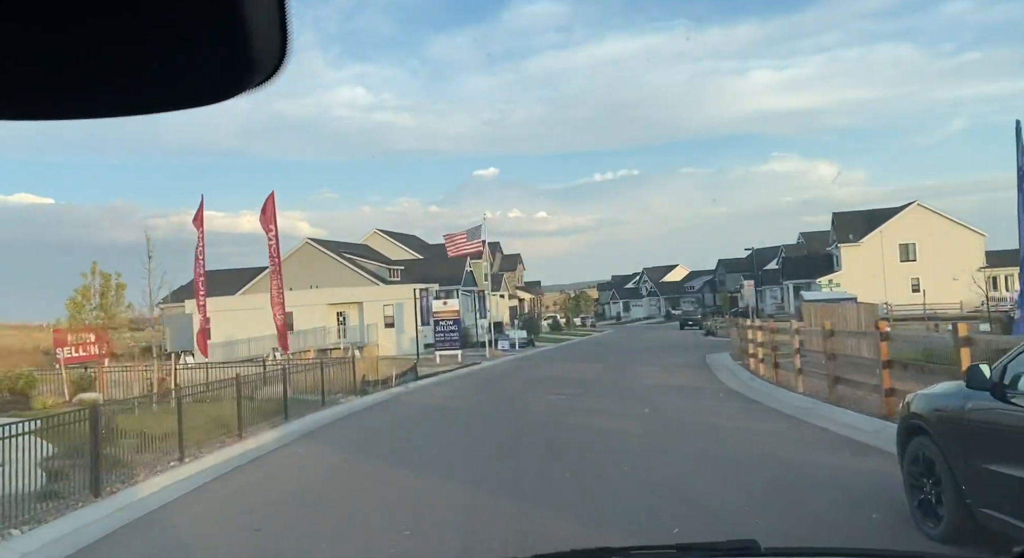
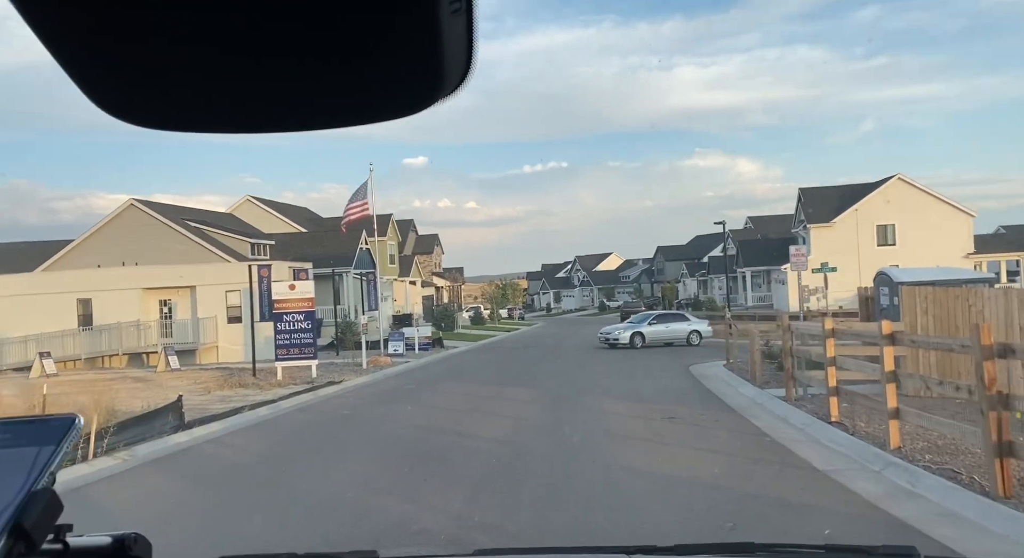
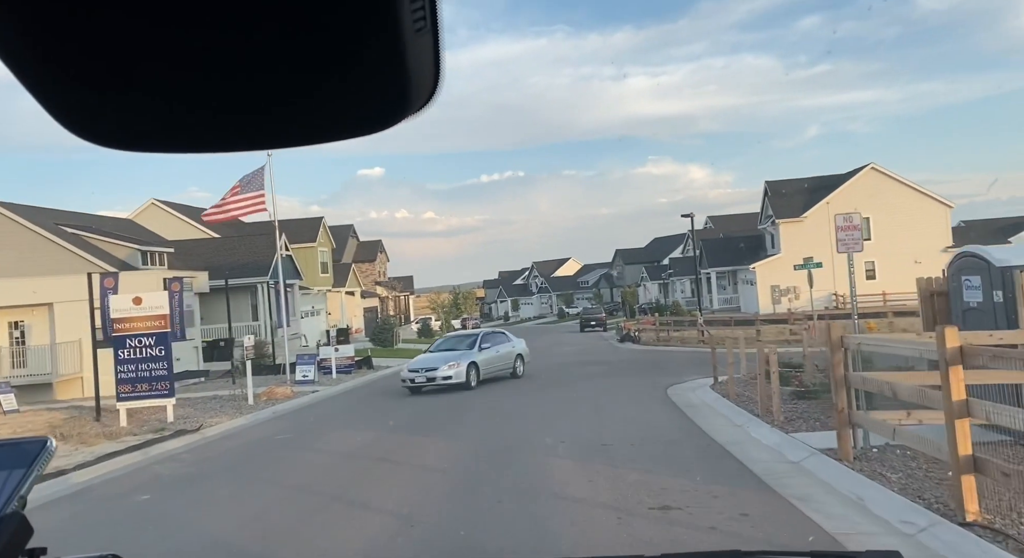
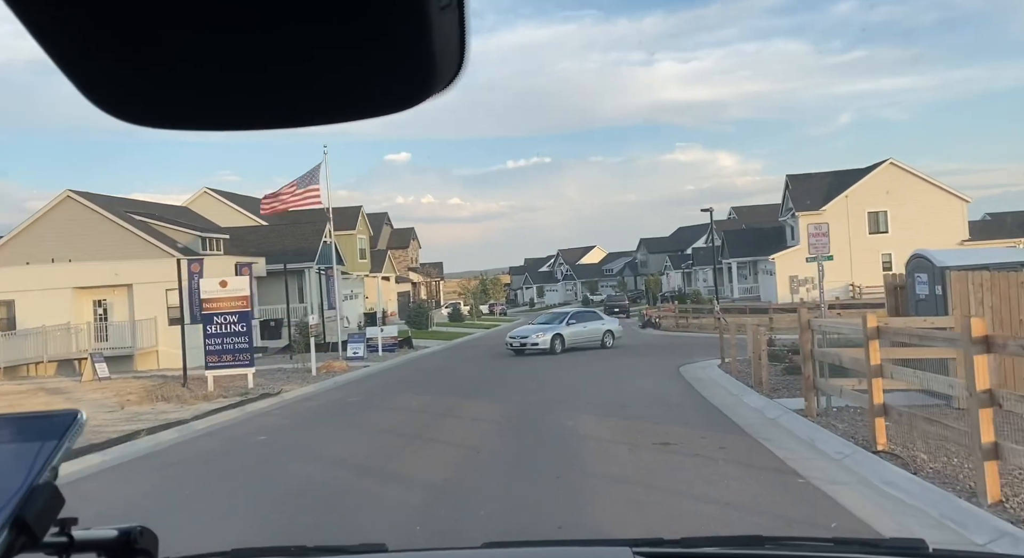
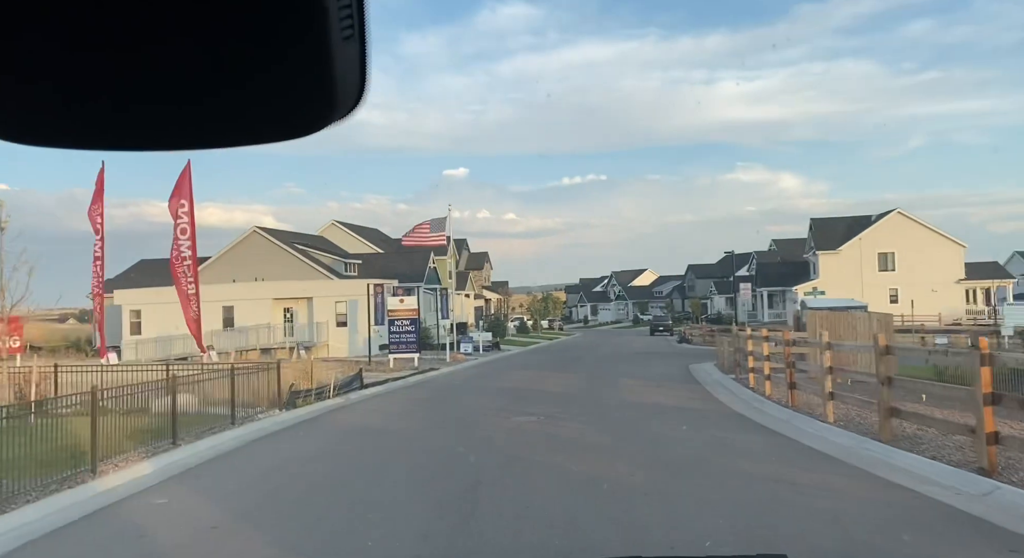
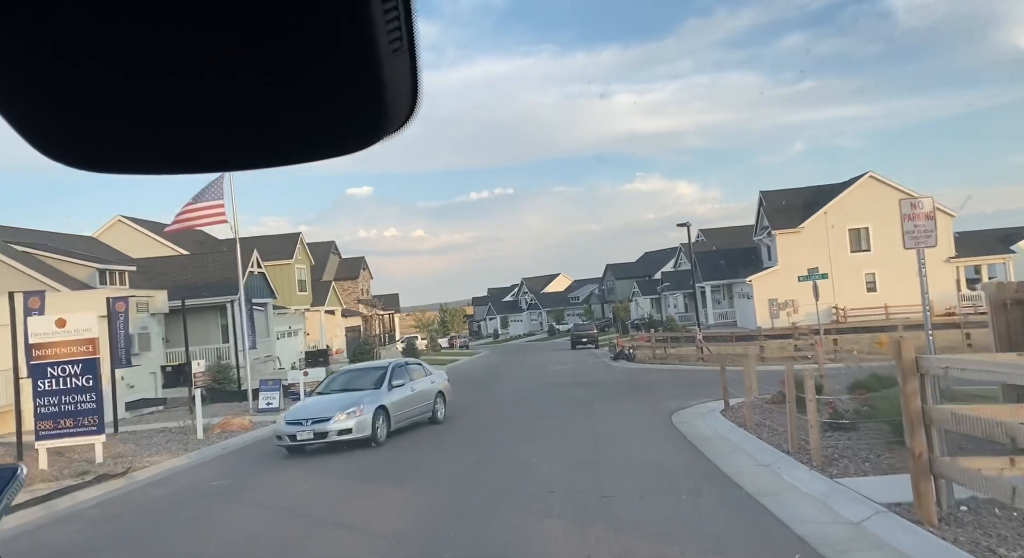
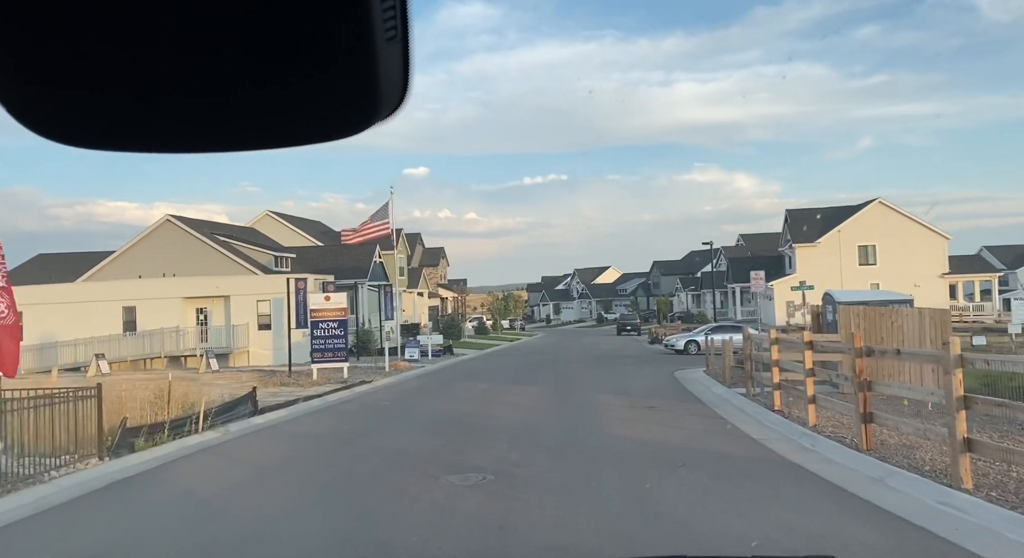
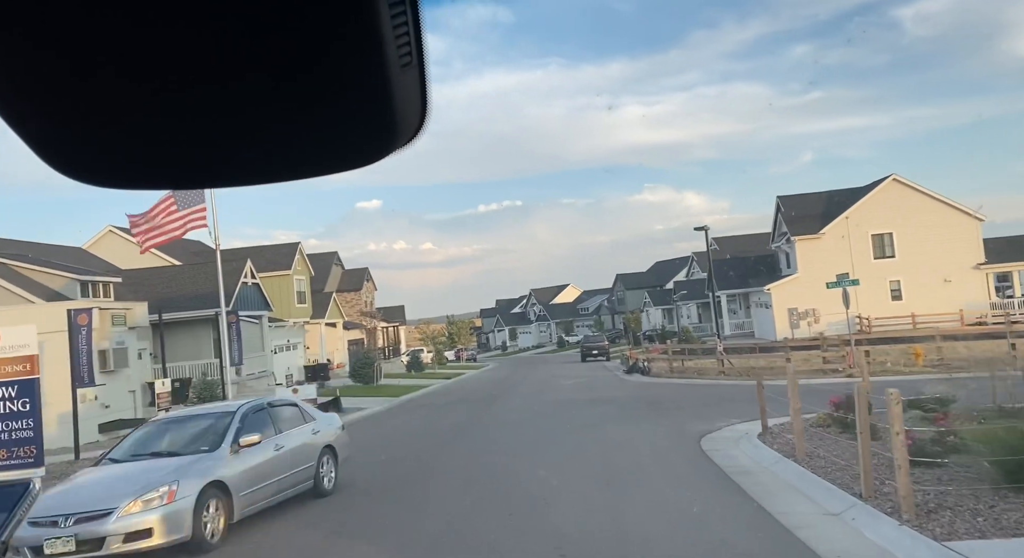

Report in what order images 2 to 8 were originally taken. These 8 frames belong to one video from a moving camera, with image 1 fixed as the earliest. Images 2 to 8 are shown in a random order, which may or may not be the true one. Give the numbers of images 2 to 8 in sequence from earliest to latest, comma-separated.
5, 7, 2, 4, 3, 6, 8
